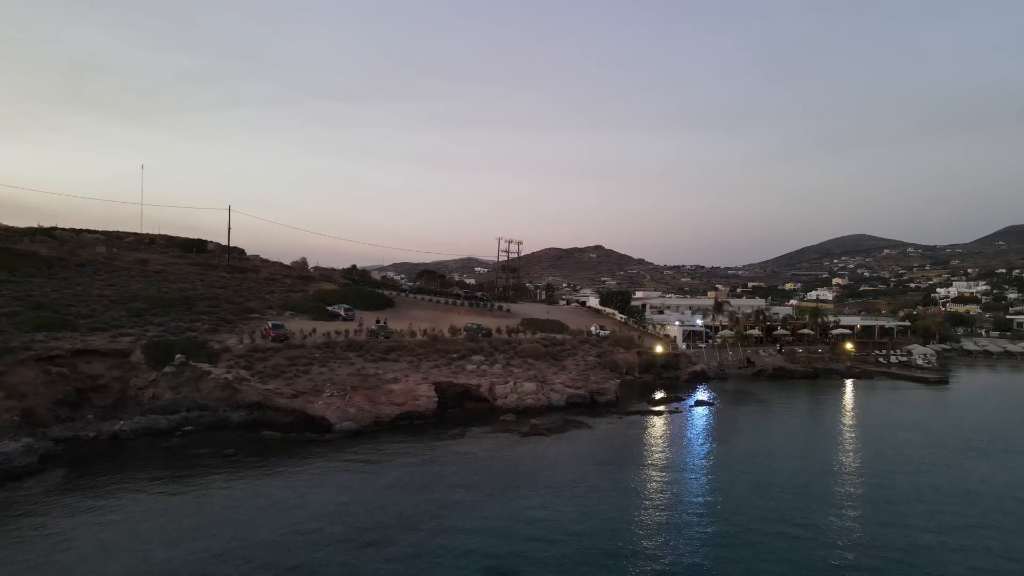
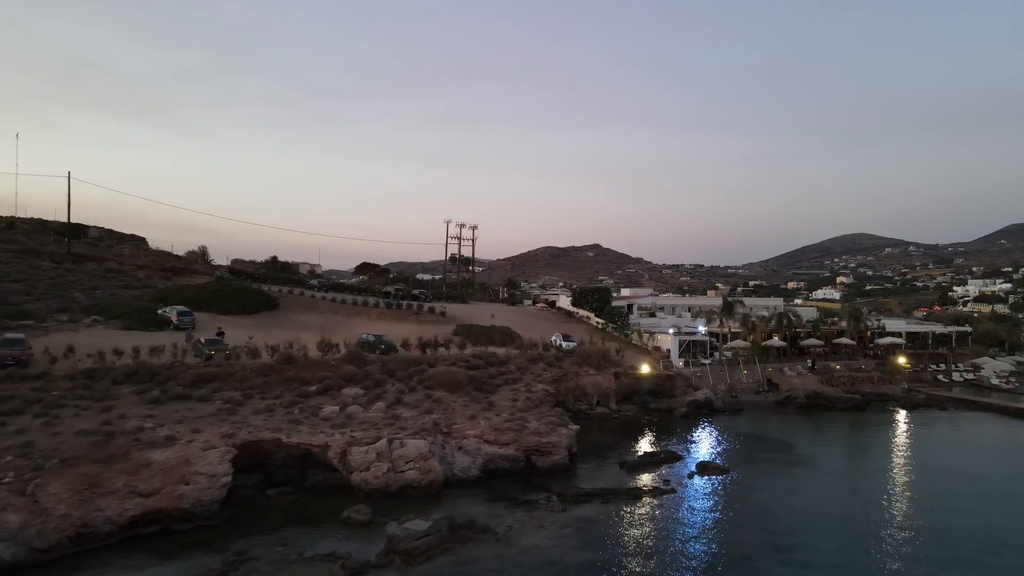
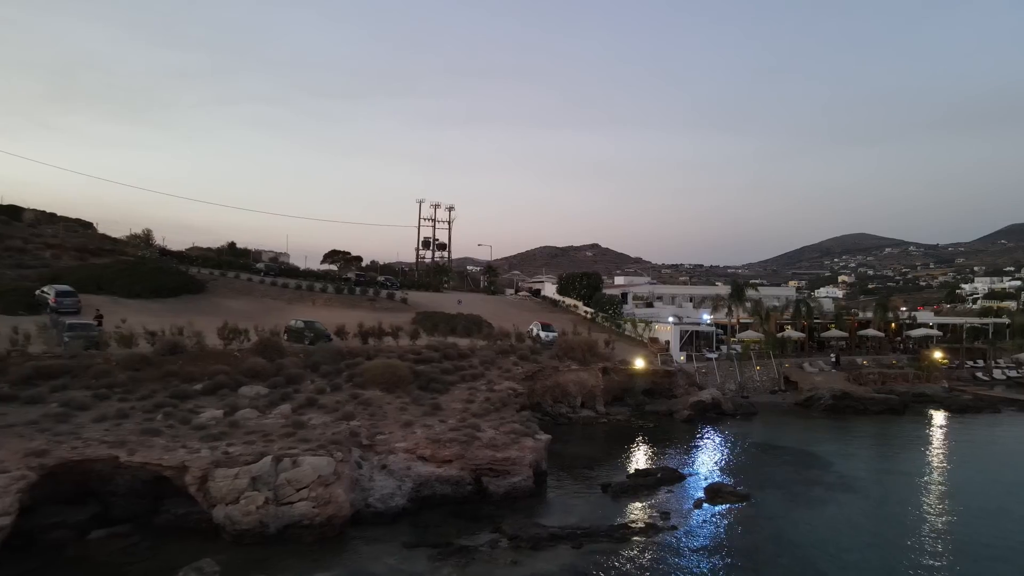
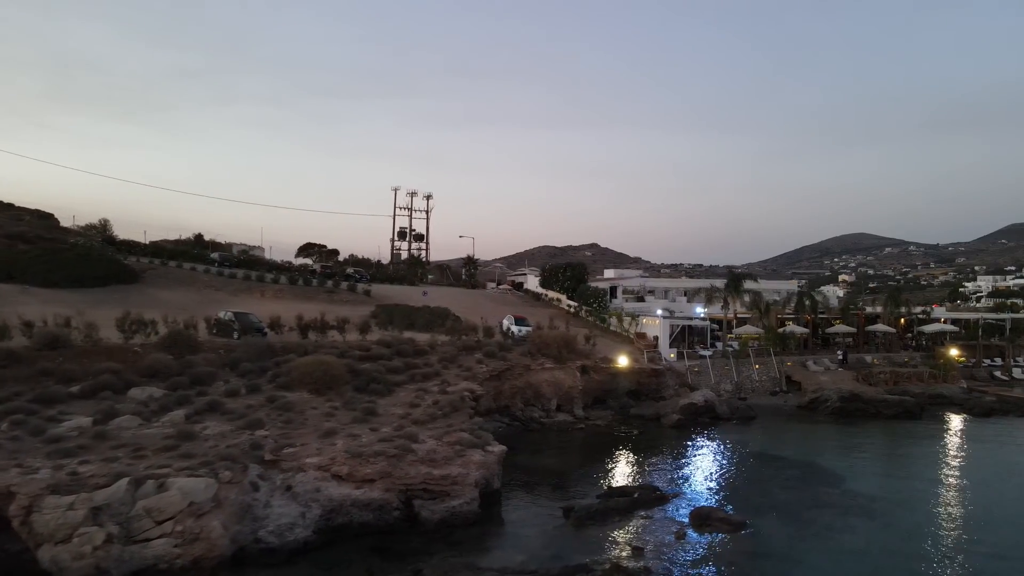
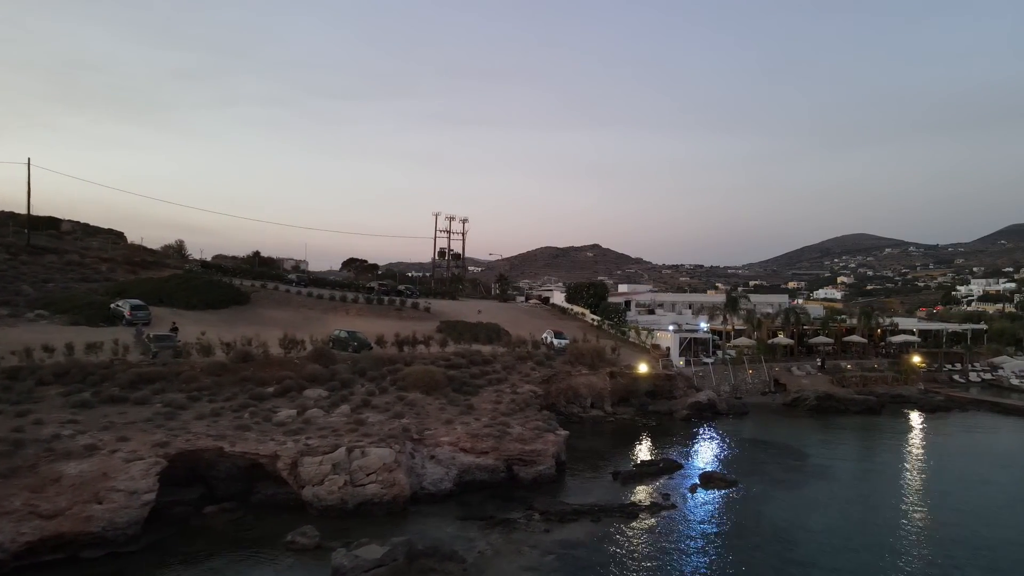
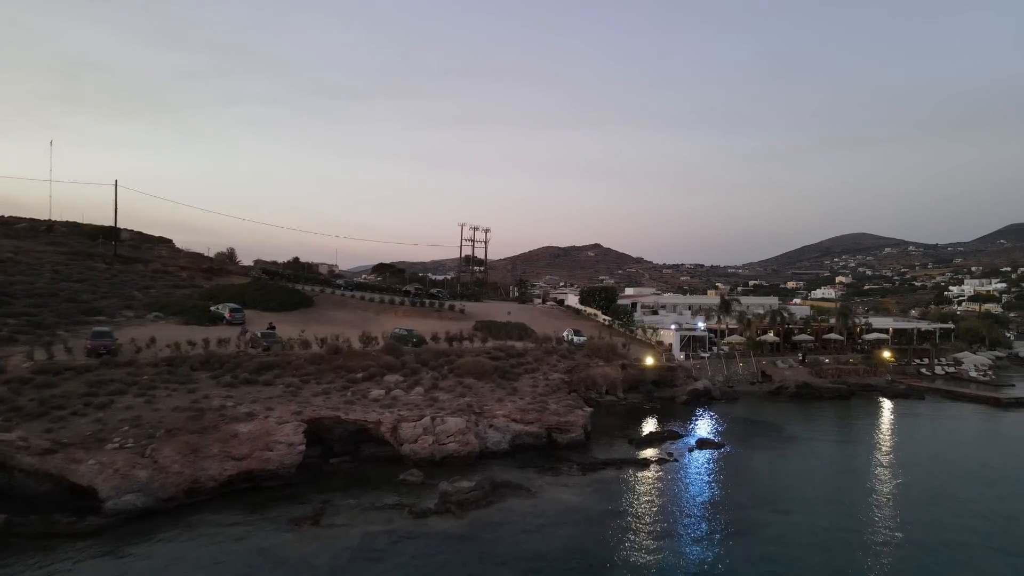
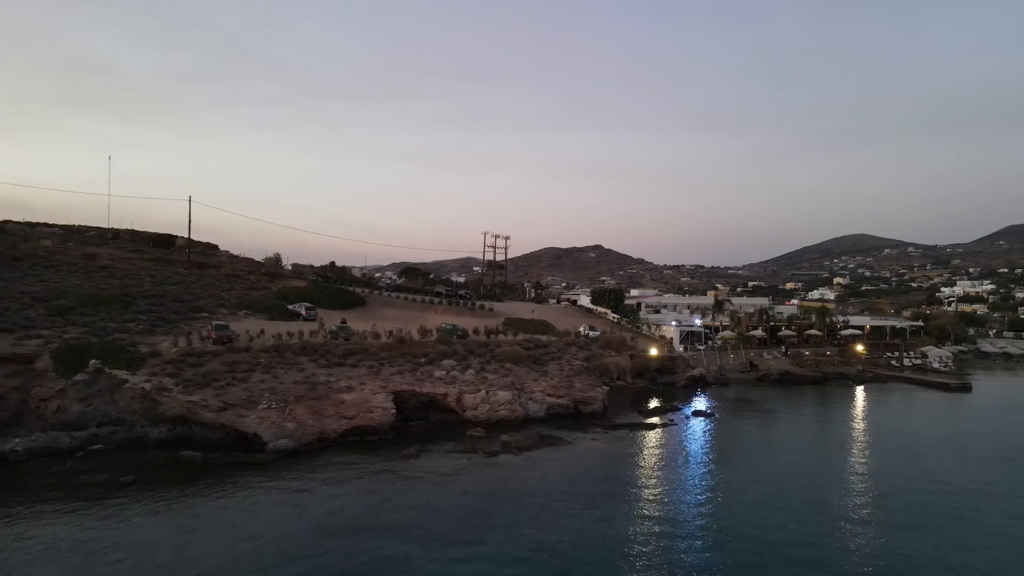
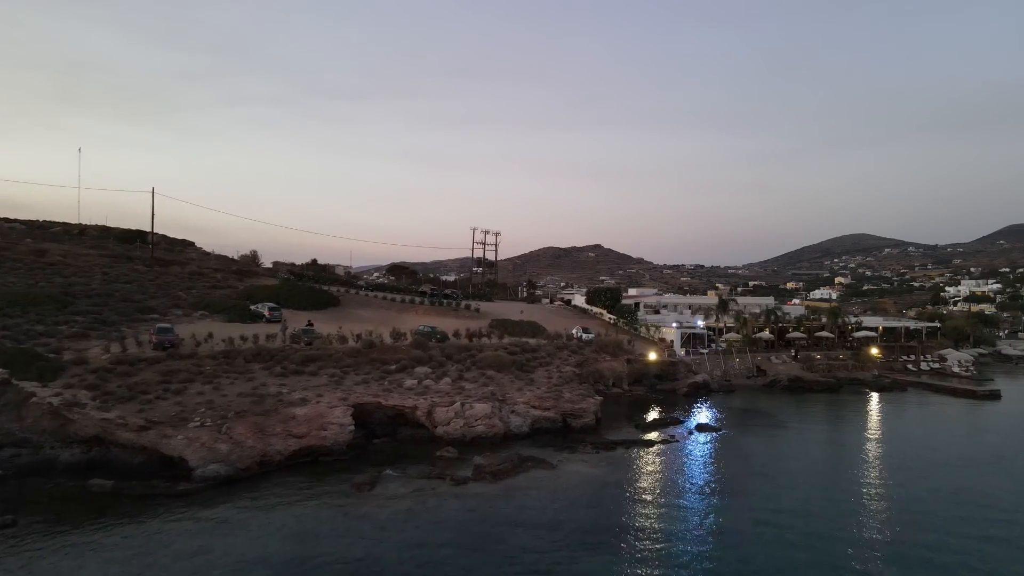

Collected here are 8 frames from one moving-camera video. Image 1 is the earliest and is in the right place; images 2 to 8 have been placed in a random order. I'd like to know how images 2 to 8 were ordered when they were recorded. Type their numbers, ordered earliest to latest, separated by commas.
7, 8, 6, 2, 5, 3, 4
